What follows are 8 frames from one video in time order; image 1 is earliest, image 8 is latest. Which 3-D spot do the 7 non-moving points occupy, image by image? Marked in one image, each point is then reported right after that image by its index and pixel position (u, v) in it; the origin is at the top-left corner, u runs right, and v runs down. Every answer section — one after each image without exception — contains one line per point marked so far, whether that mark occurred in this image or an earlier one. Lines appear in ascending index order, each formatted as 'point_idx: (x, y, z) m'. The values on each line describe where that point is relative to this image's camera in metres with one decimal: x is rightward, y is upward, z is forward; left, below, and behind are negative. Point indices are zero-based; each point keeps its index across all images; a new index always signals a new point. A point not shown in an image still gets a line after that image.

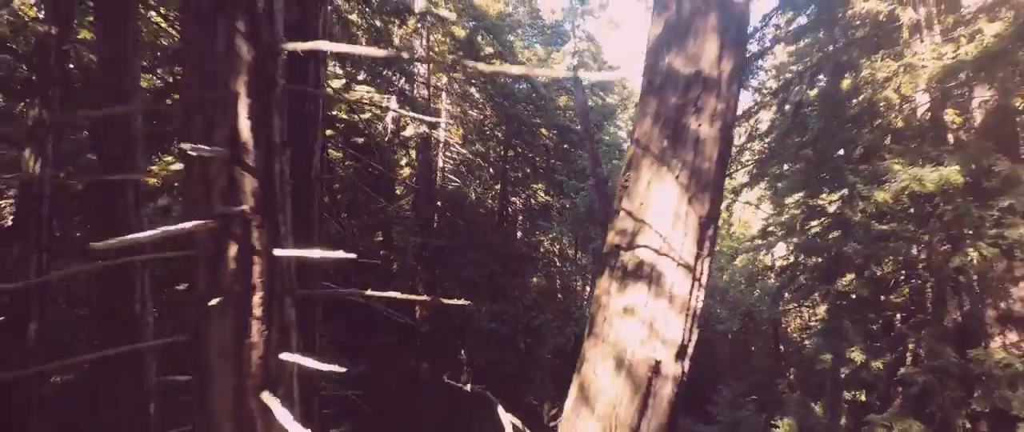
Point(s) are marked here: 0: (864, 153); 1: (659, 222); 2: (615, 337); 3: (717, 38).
0: (+5.6, +1.0, +7.7) m
1: (+0.6, 0.0, +2.0) m
2: (+0.4, -0.5, +2.0) m
3: (+0.9, +0.8, +2.1) m
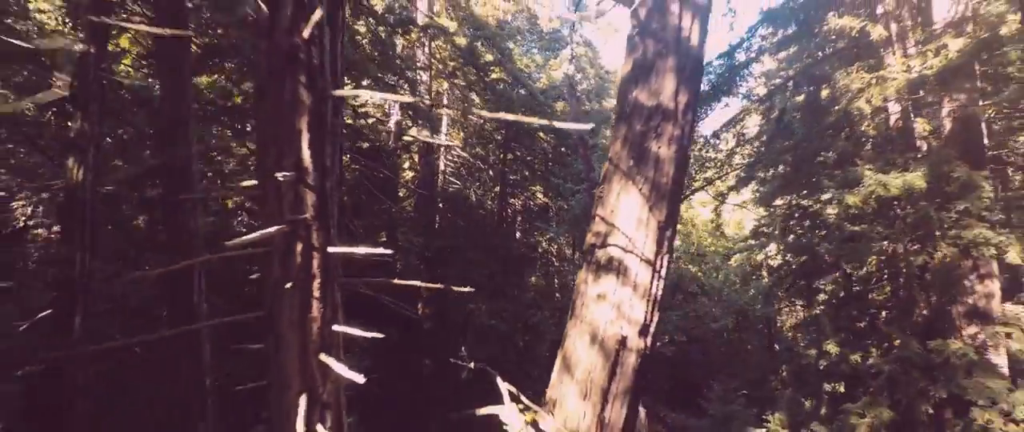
0: (+5.6, +1.0, +8.2) m
1: (+0.6, 0.0, +2.5) m
2: (+0.4, -0.5, +2.5) m
3: (+0.9, +0.8, +2.6) m
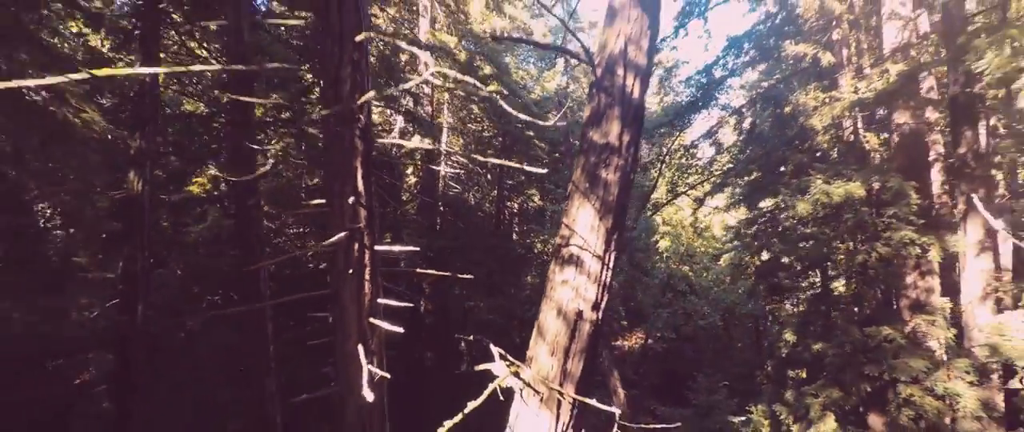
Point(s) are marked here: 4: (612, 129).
0: (+5.5, +0.9, +9.2) m
1: (+0.5, -0.1, +3.5) m
2: (+0.3, -0.6, +3.5) m
3: (+0.8, +0.7, +3.6) m
4: (+0.8, +0.7, +3.6) m
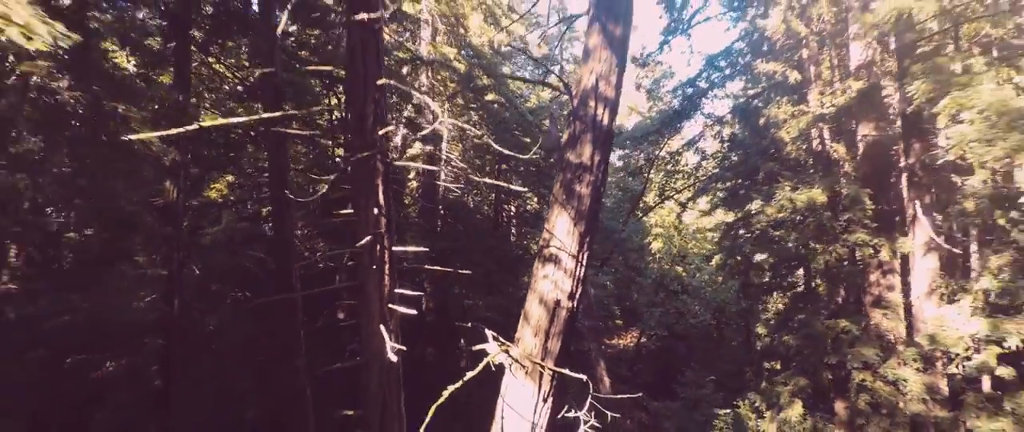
0: (+5.4, +0.8, +9.9) m
1: (+0.4, -0.2, +4.3) m
2: (+0.3, -0.7, +4.3) m
3: (+0.7, +0.7, +4.4) m
4: (+0.7, +0.6, +4.4) m
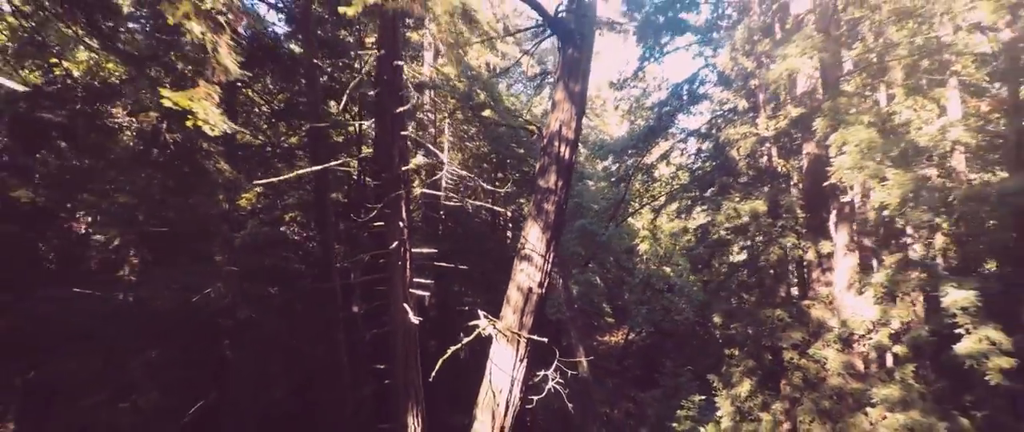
0: (+5.2, +0.7, +11.5) m
1: (+0.3, -0.3, +5.9) m
2: (+0.1, -0.8, +5.8) m
3: (+0.5, +0.5, +6.0) m
4: (+0.5, +0.5, +6.0) m
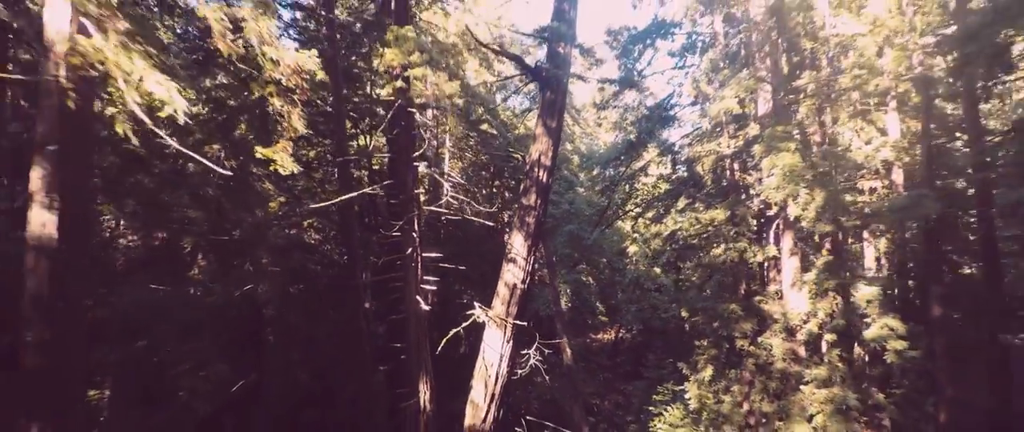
0: (+5.0, +0.5, +13.1) m
1: (+0.1, -0.5, +7.4) m
2: (-0.1, -1.0, +7.4) m
3: (+0.4, +0.3, +7.5) m
4: (+0.3, +0.3, +7.5) m
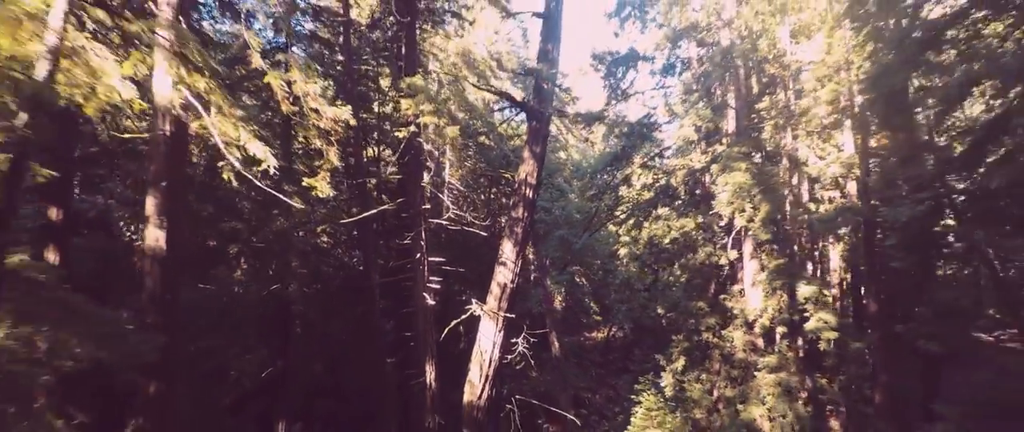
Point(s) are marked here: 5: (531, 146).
0: (+4.9, +0.3, +14.6) m
1: (-0.1, -0.7, +8.9) m
2: (-0.3, -1.2, +8.9) m
3: (+0.2, +0.1, +9.0) m
4: (+0.1, +0.1, +9.0) m
5: (+0.3, +1.4, +9.1) m
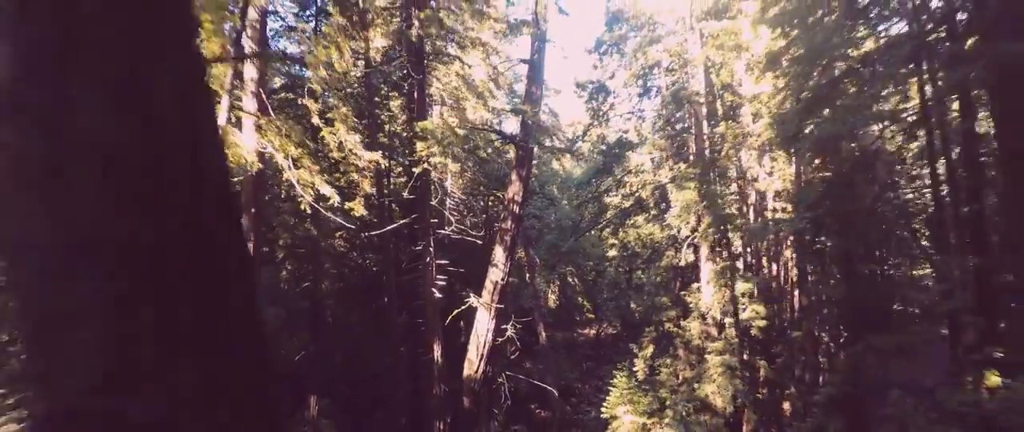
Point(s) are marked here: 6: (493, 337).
0: (+4.6, 0.0, +16.8) m
1: (-0.3, -0.9, +11.1) m
2: (-0.5, -1.4, +11.1) m
3: (0.0, -0.1, +11.2) m
4: (-0.1, -0.2, +11.2) m
5: (+0.1, +1.1, +11.4) m
6: (-0.5, -2.9, +11.1) m
